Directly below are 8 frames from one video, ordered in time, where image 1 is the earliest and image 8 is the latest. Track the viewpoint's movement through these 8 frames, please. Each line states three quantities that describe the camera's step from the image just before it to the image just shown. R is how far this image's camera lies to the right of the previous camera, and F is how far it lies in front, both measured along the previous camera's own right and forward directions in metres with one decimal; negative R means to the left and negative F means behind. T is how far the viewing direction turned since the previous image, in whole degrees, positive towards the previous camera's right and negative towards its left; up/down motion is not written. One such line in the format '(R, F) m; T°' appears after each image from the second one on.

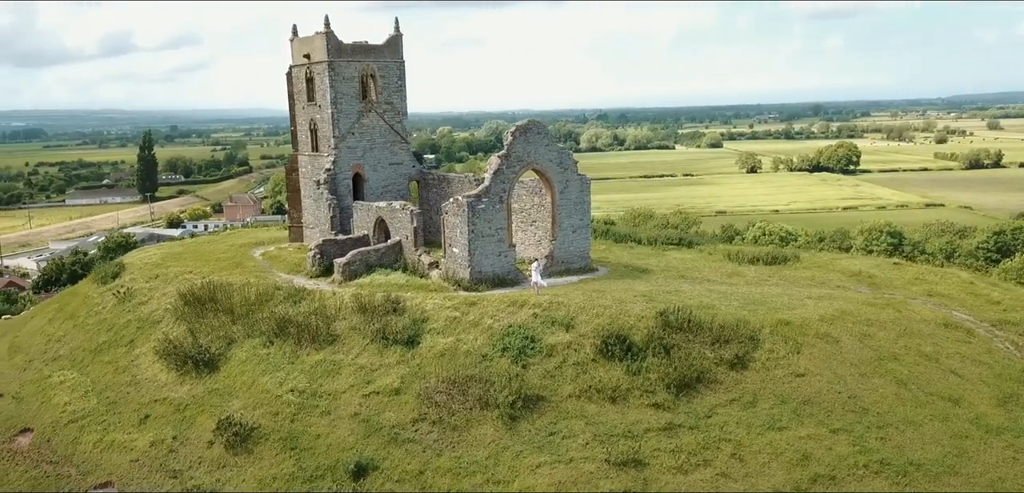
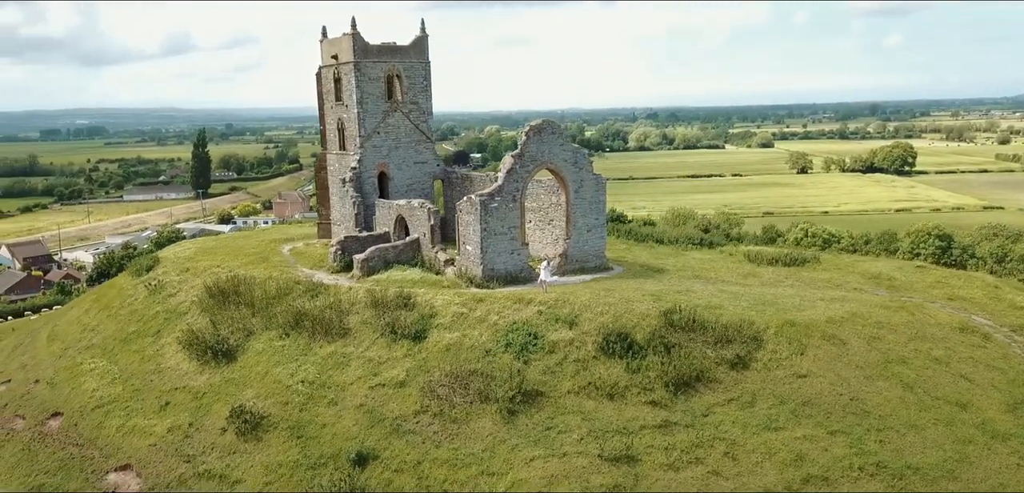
(+1.0, -0.3) m; -3°
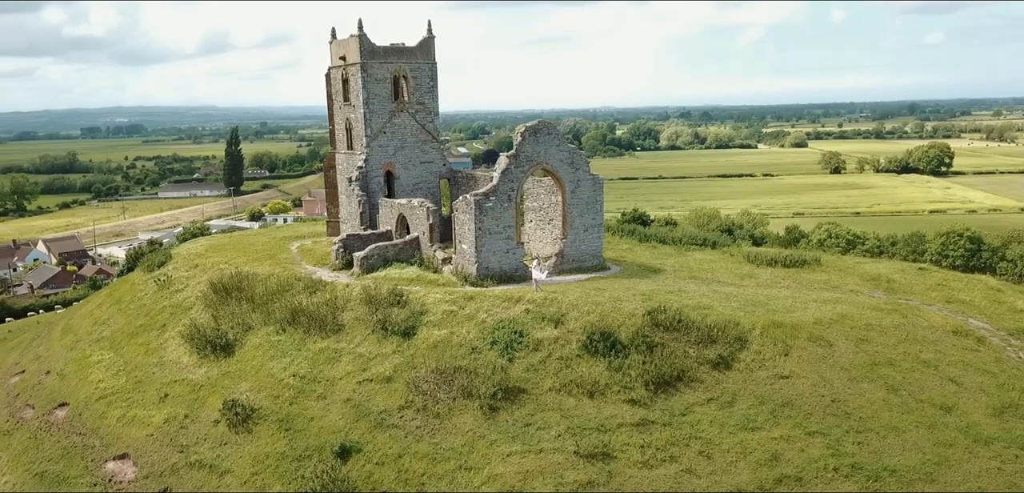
(+1.0, -0.3) m; -2°
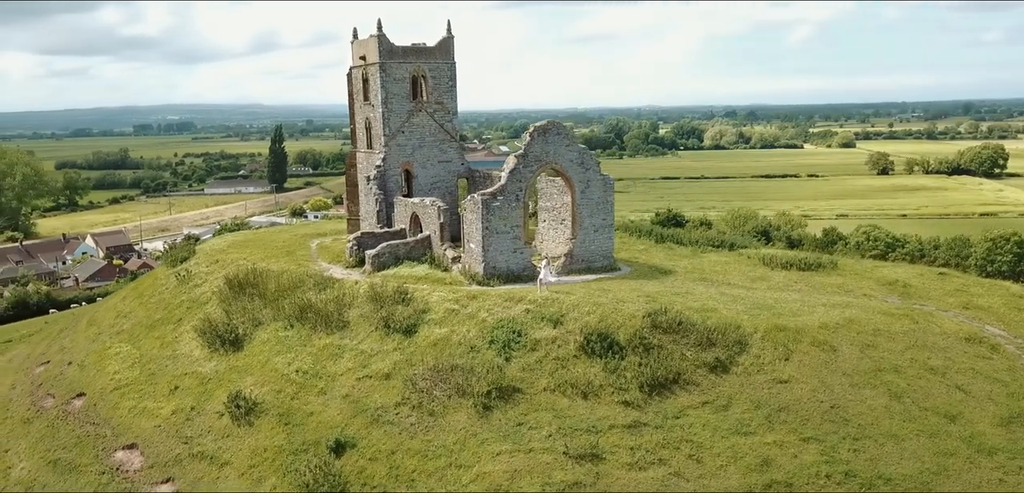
(+1.0, -0.1) m; -3°
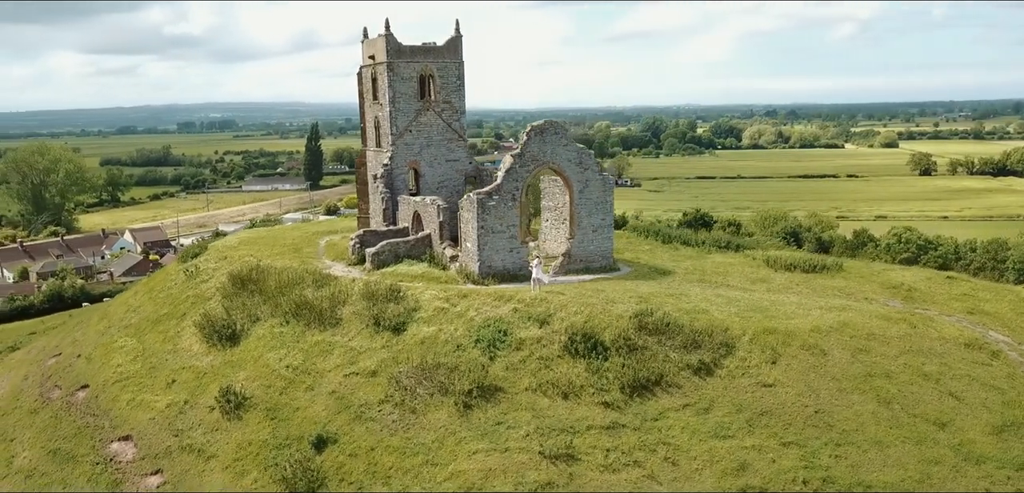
(+1.2, 0.0) m; -3°
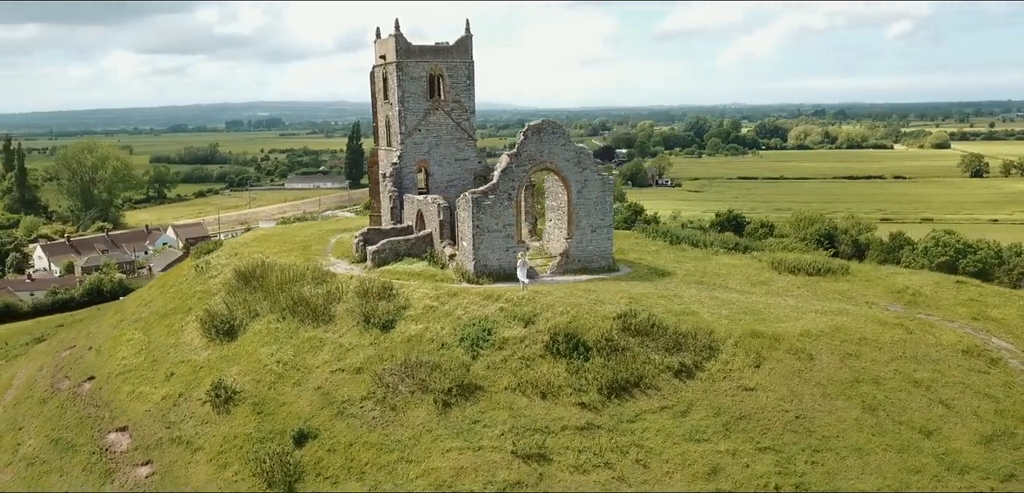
(+1.3, 0.0) m; -3°
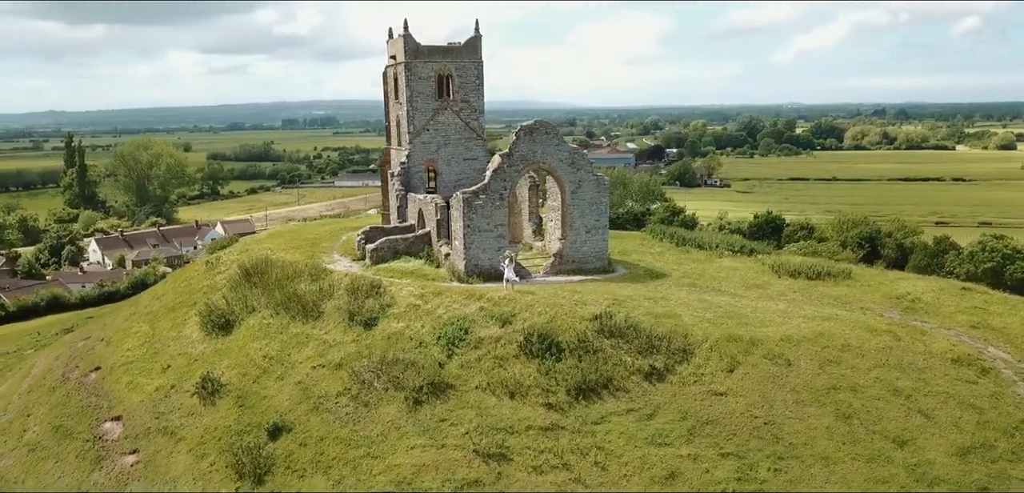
(+1.7, 0.0) m; -4°
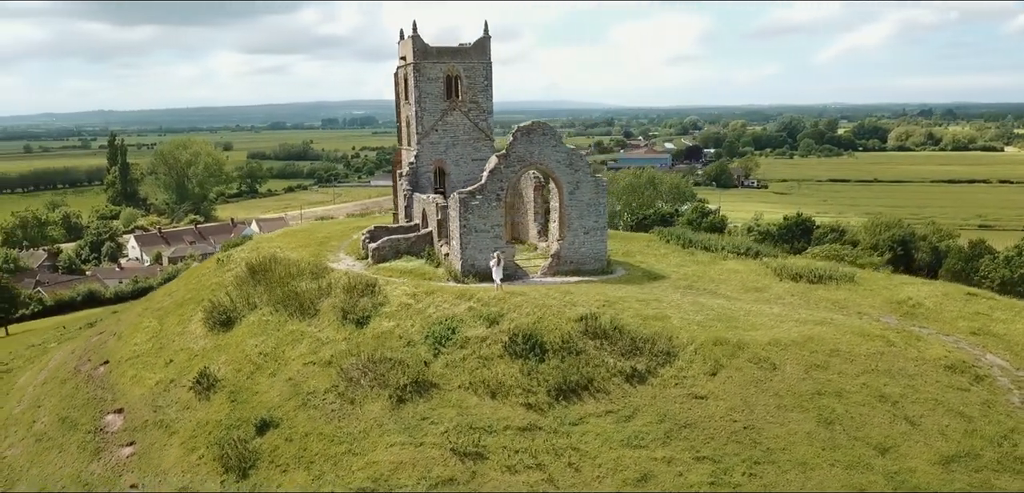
(+1.2, -0.1) m; -3°
